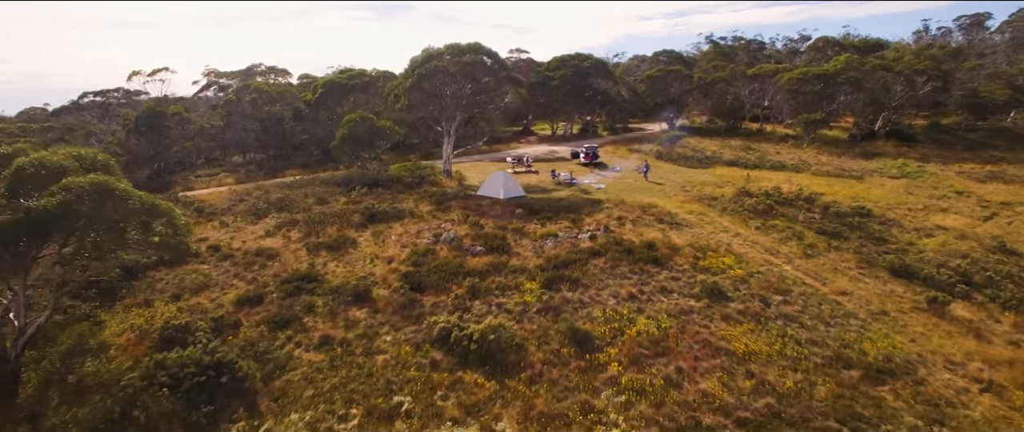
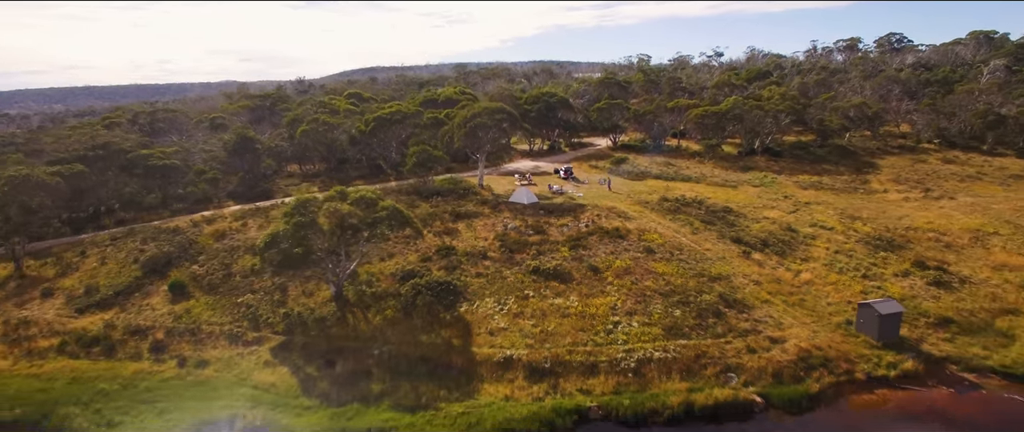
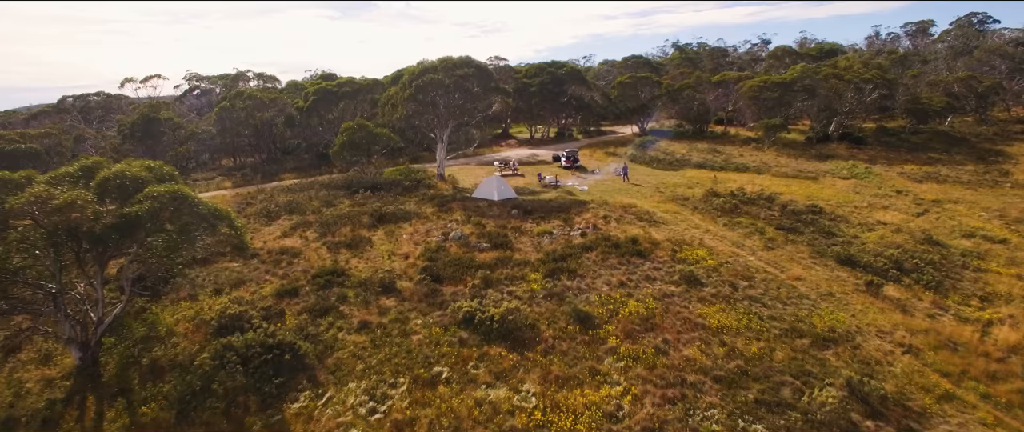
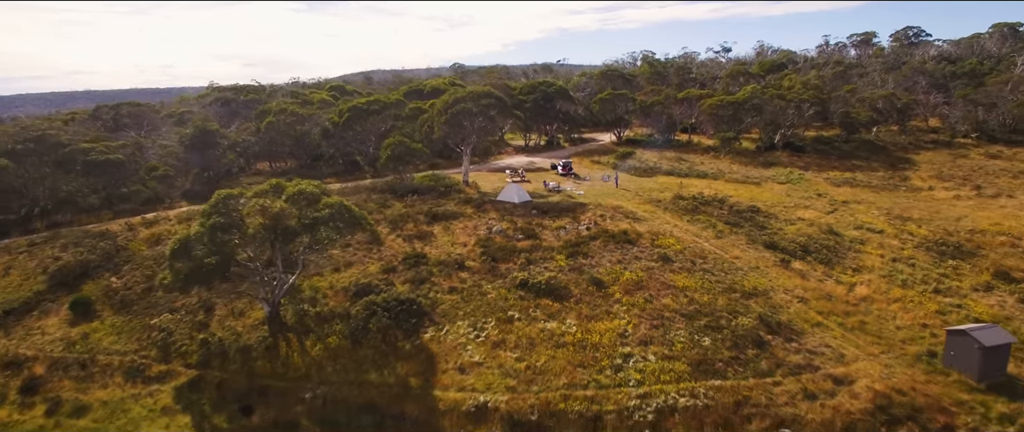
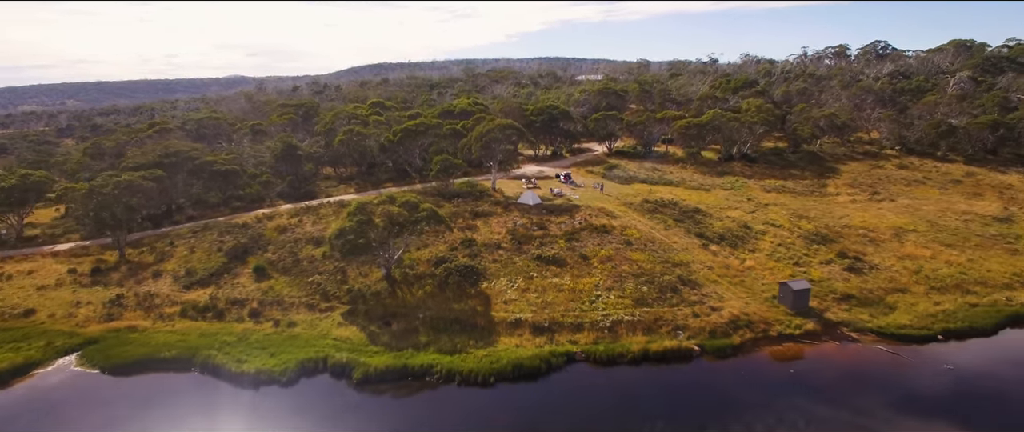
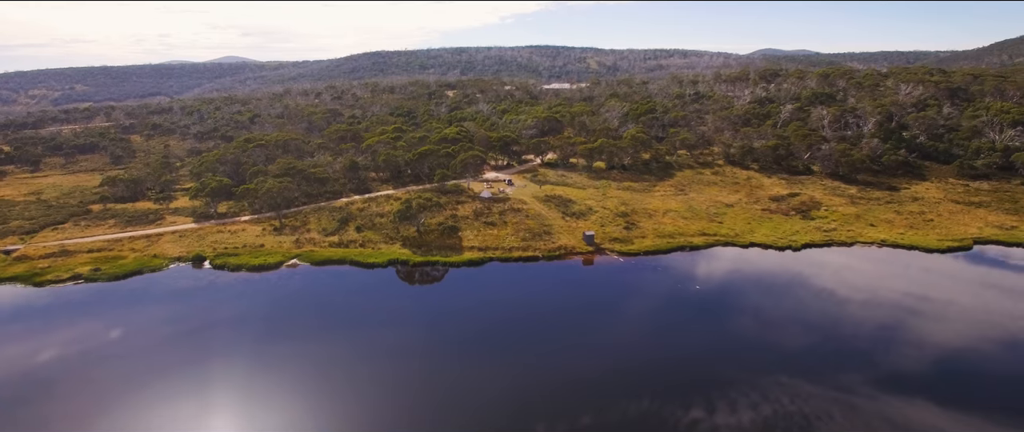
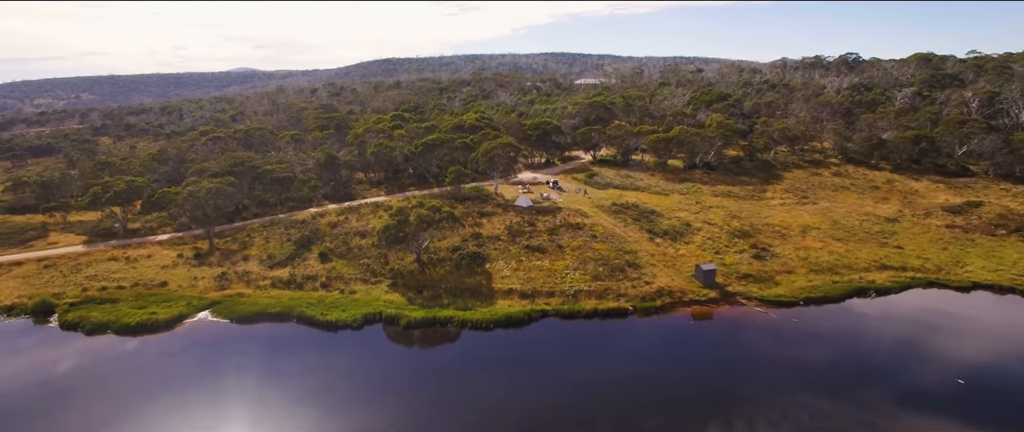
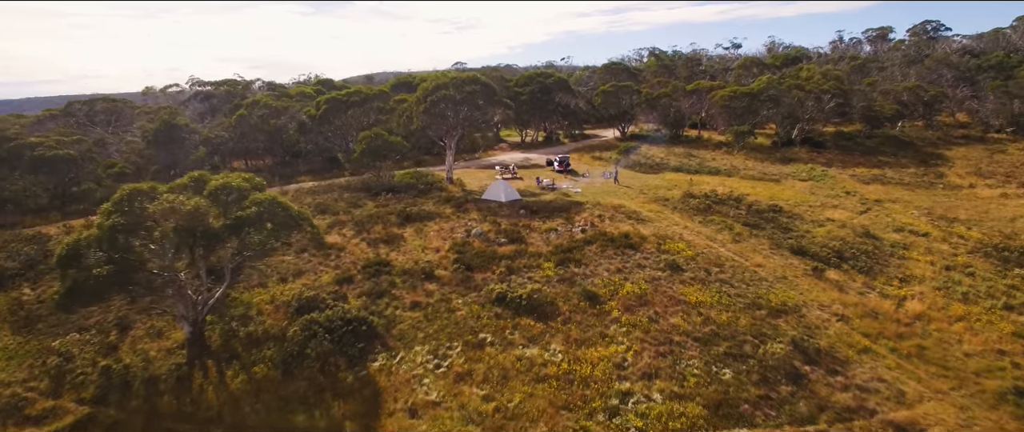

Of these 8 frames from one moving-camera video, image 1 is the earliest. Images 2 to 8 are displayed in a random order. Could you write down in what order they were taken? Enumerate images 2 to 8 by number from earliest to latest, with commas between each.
3, 8, 4, 2, 5, 7, 6
